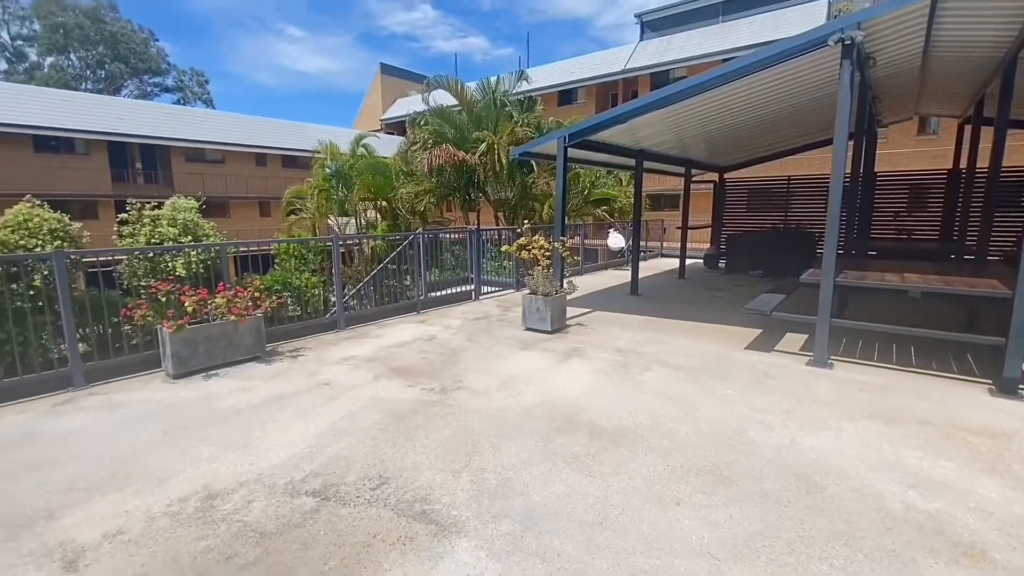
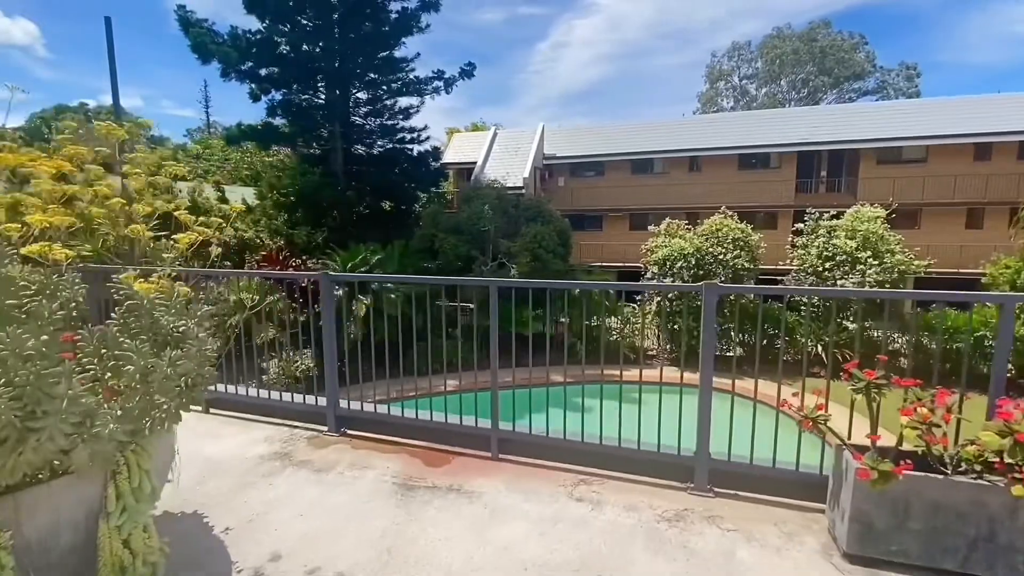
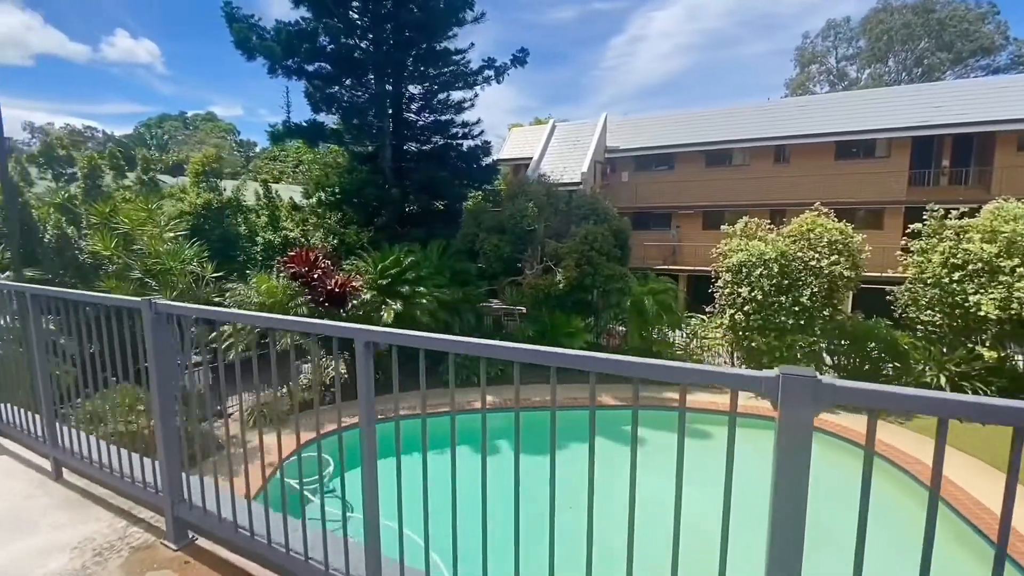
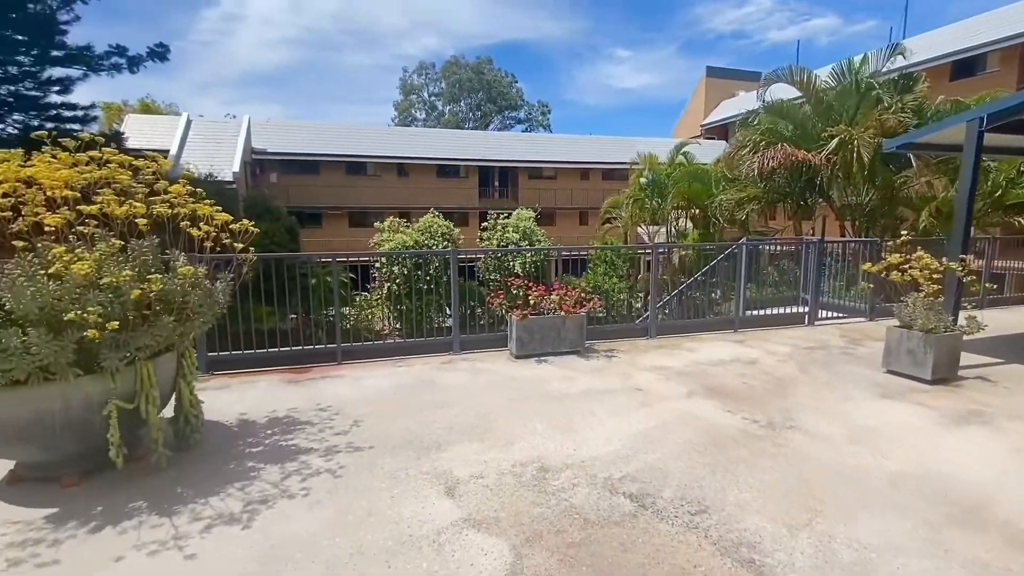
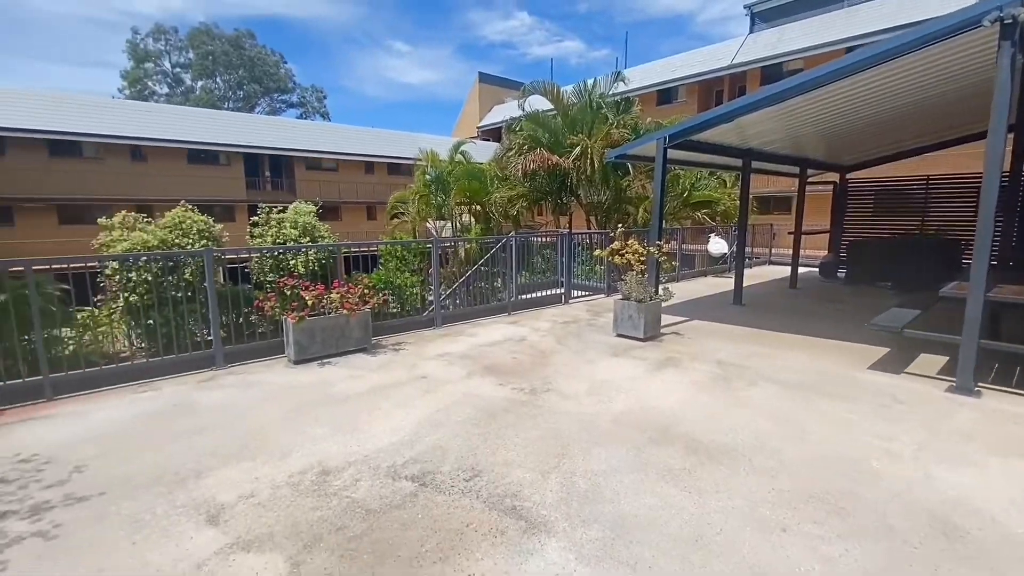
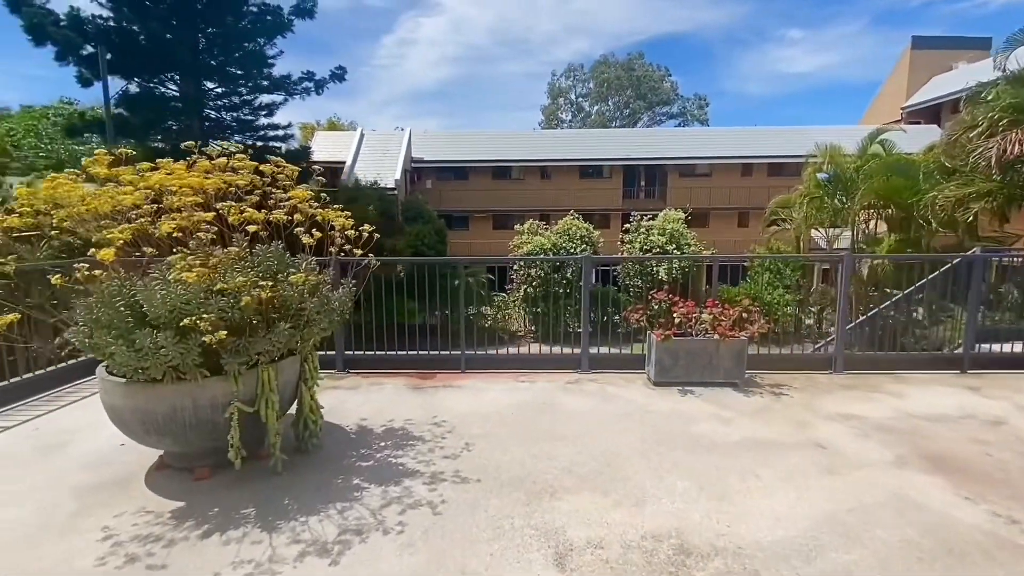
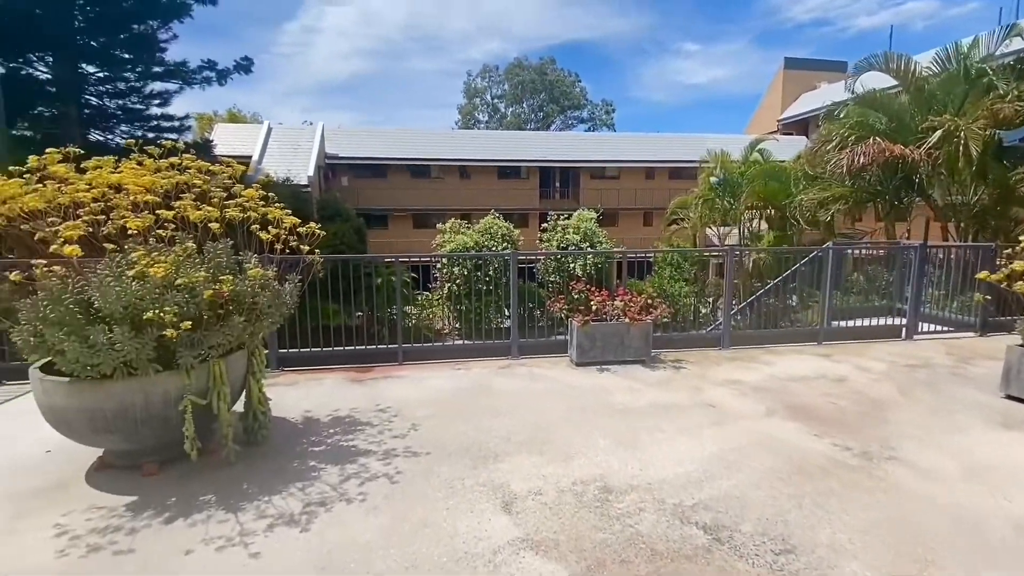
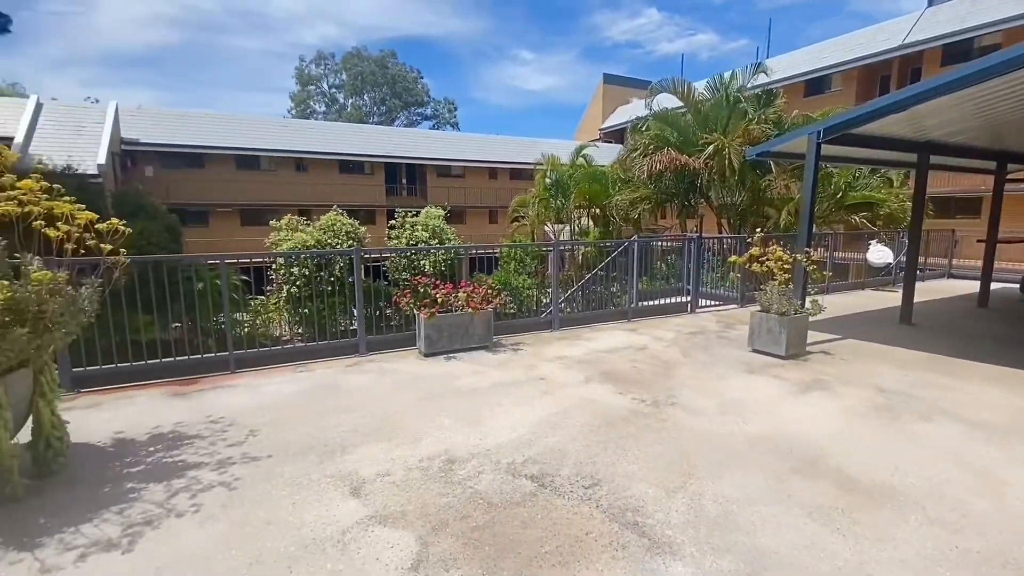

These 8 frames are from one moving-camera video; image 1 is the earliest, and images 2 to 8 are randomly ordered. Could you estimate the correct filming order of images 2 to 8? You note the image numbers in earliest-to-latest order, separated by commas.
5, 8, 4, 7, 6, 2, 3
